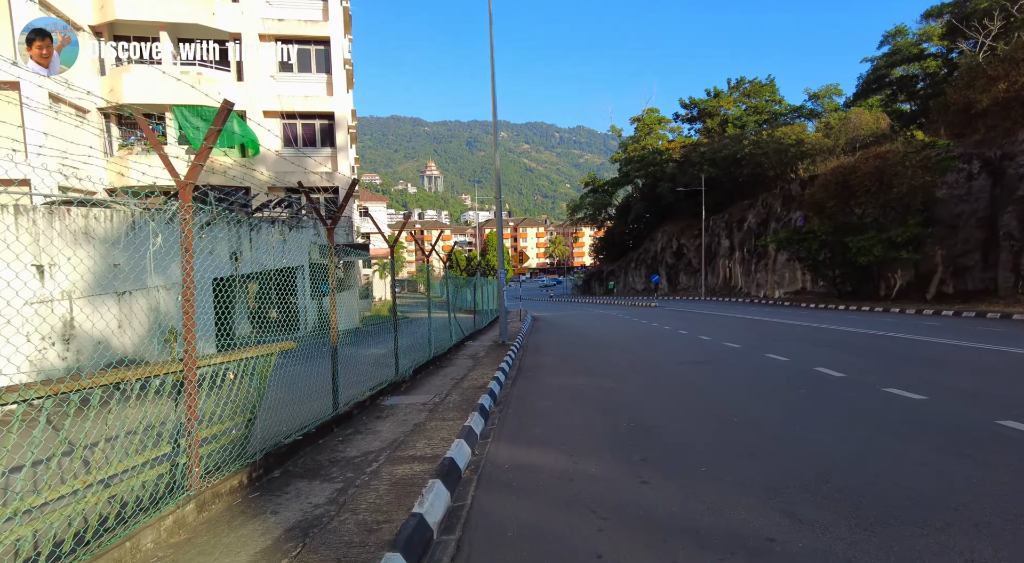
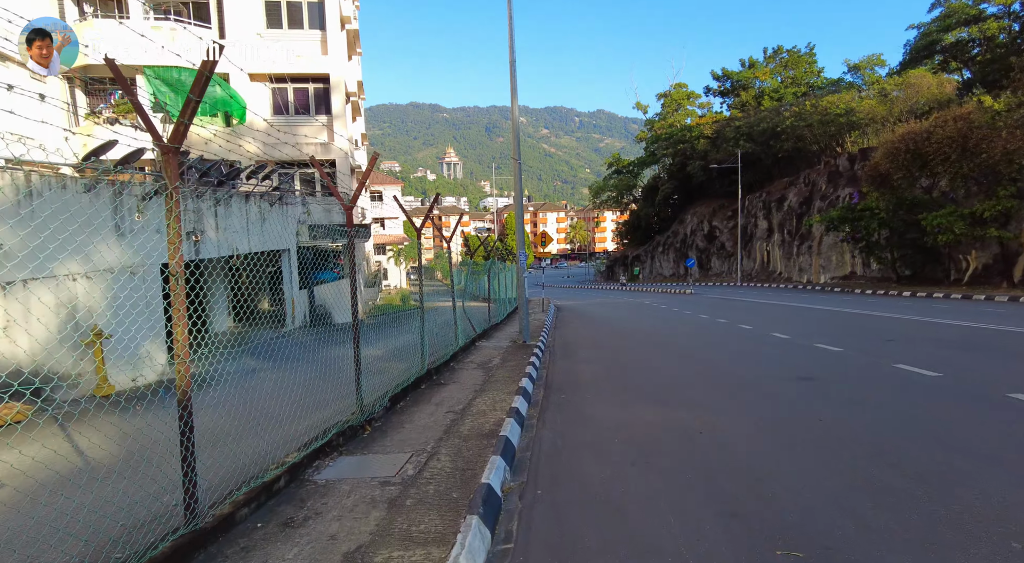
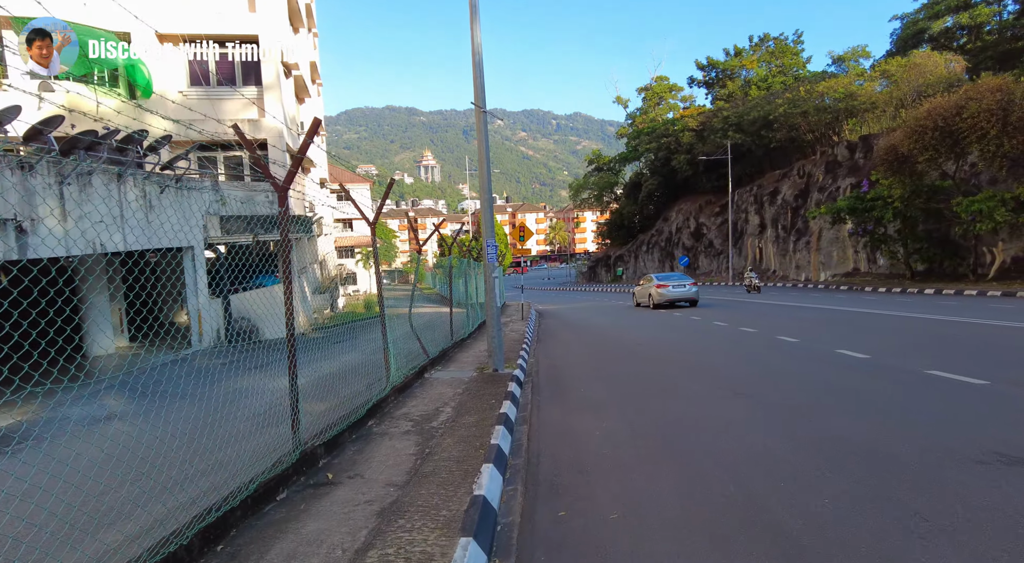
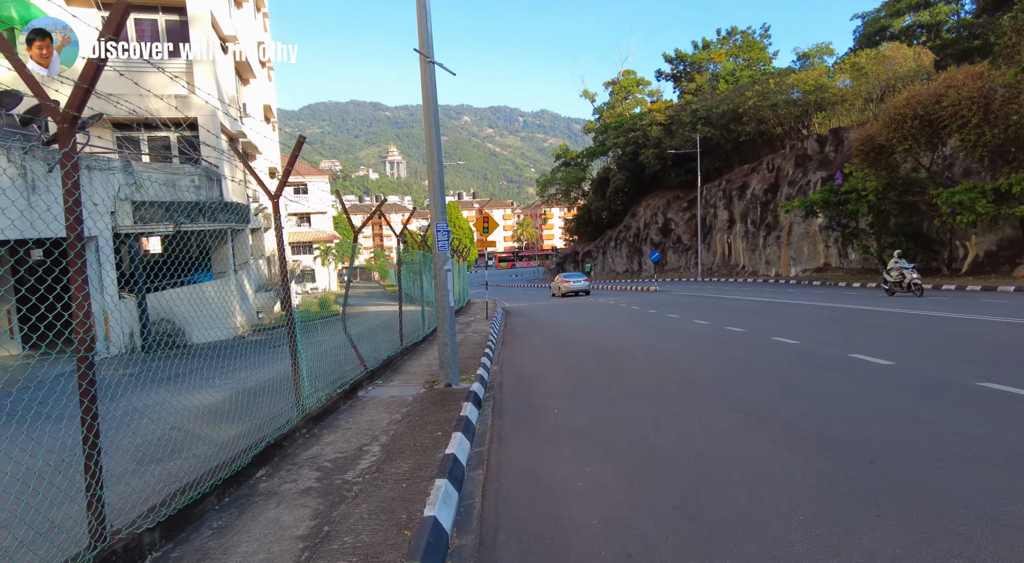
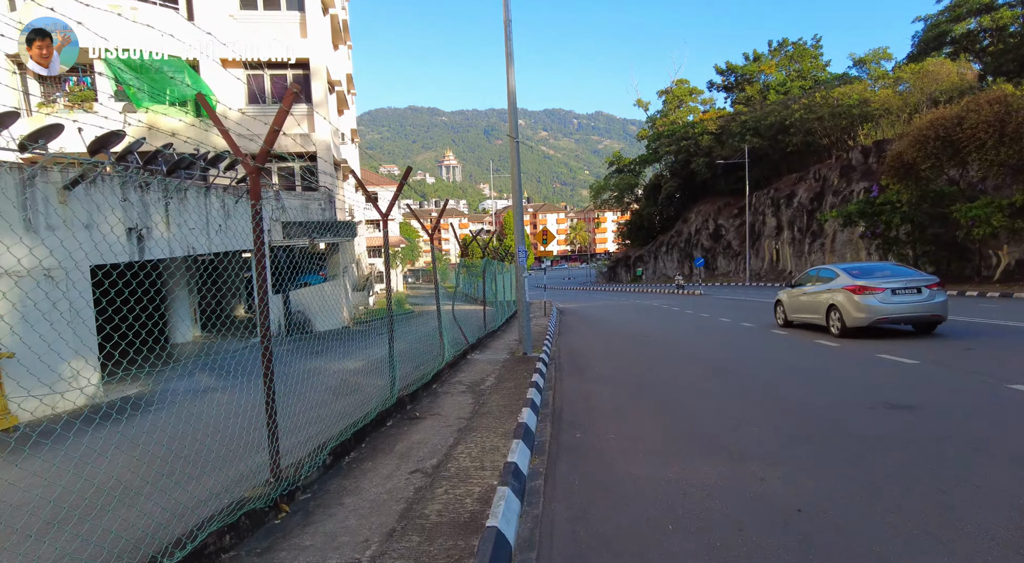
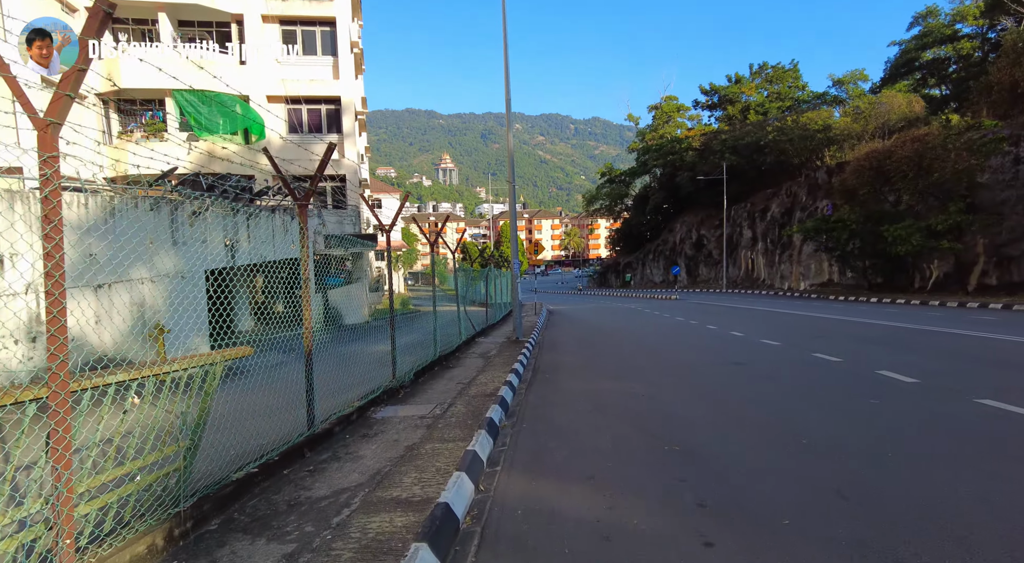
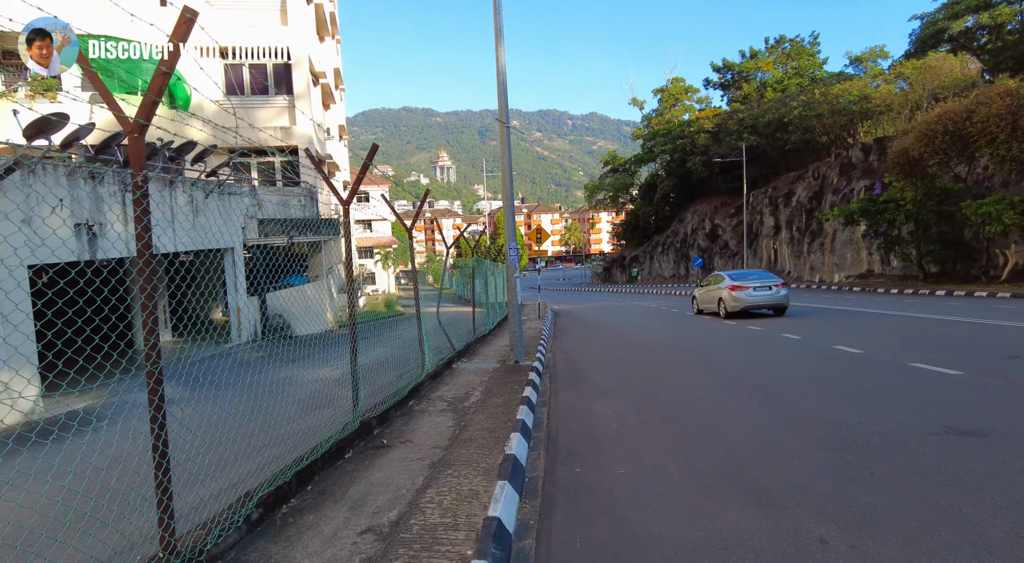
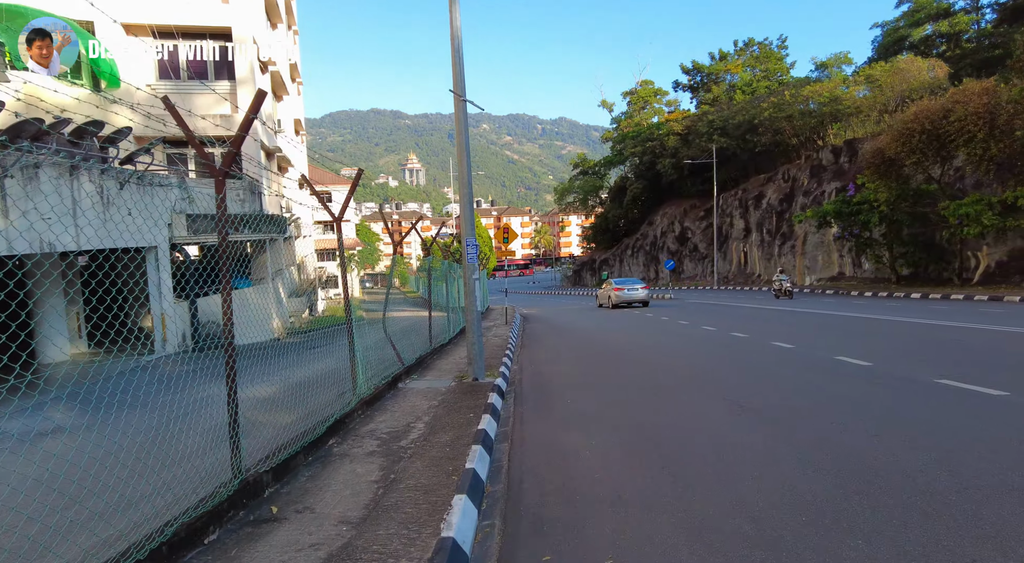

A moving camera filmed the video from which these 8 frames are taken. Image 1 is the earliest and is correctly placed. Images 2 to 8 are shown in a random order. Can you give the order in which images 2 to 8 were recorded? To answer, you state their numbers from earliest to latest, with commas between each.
6, 2, 5, 7, 3, 8, 4
